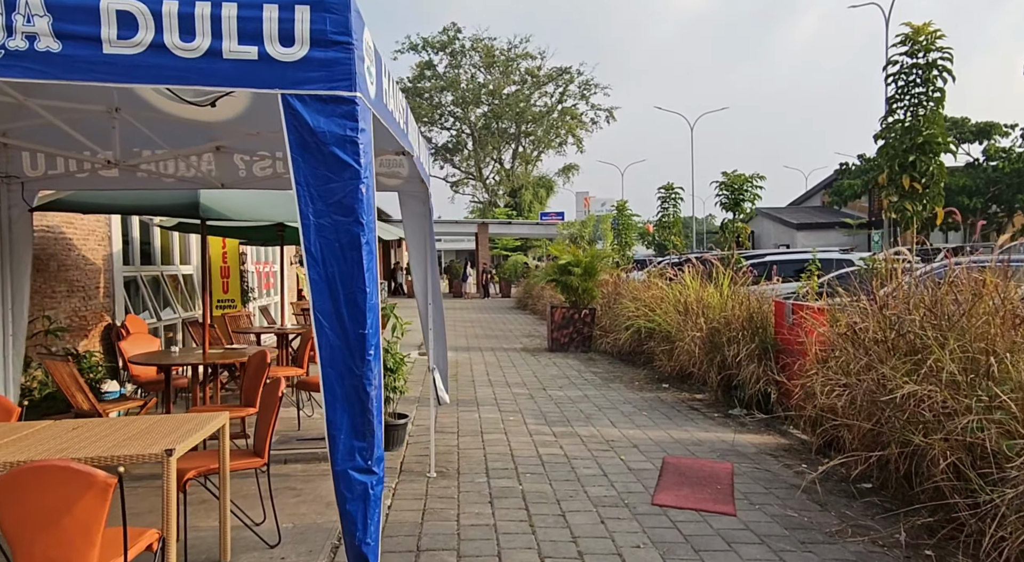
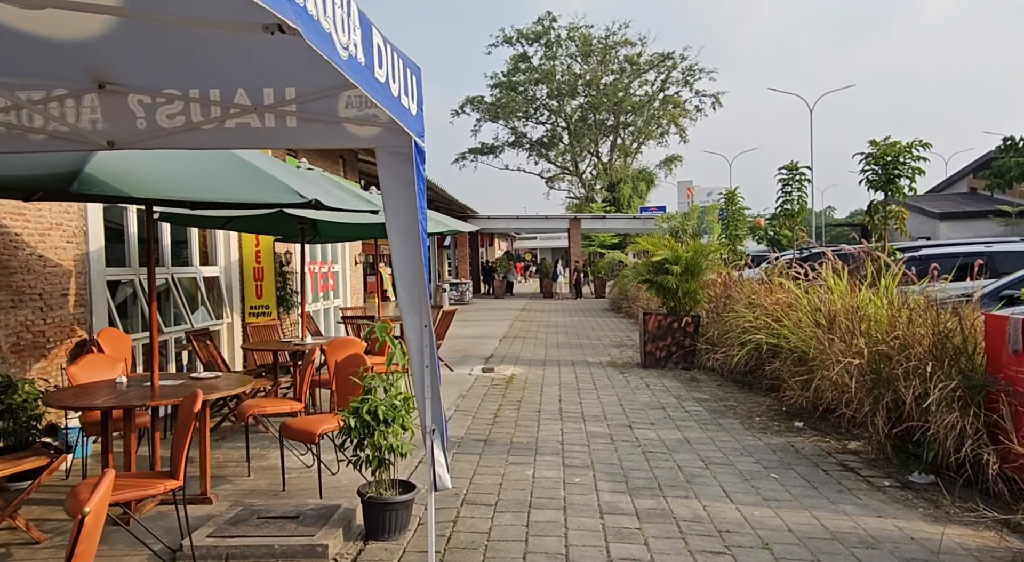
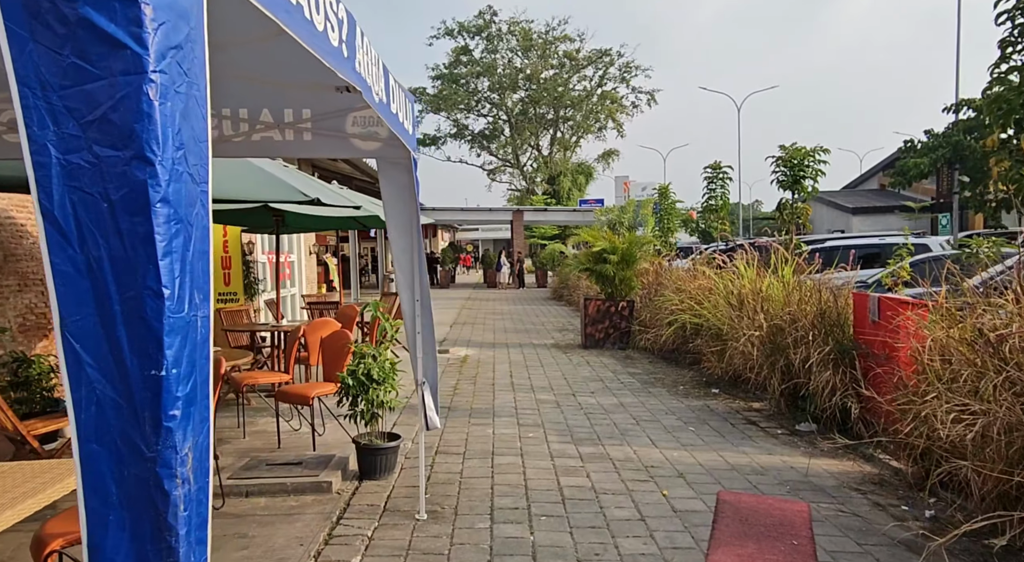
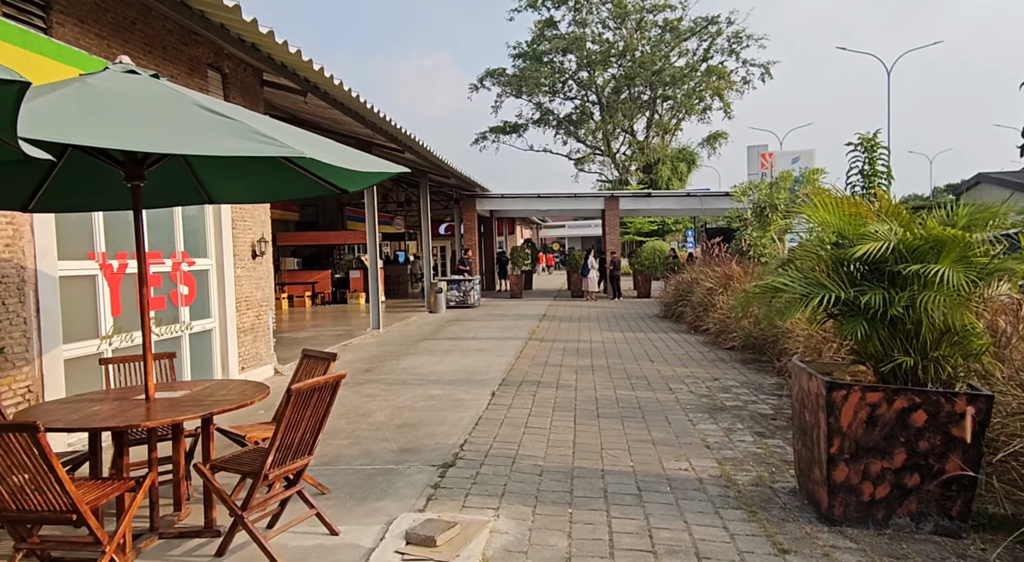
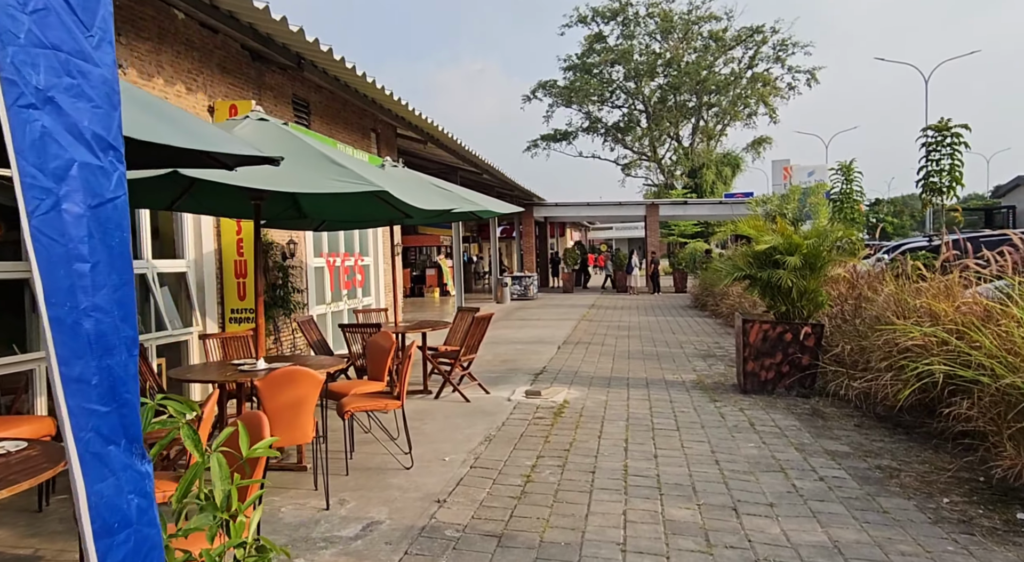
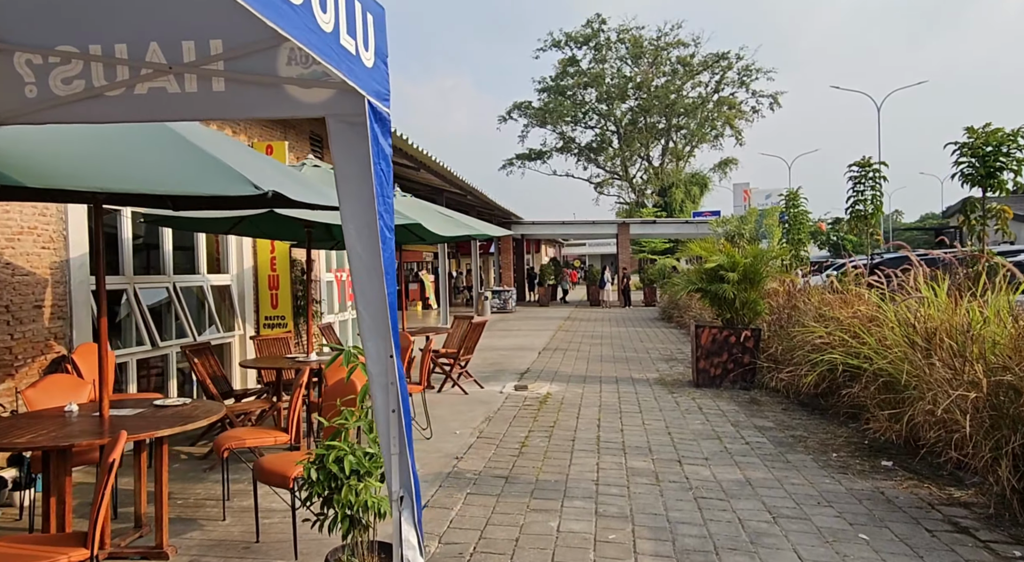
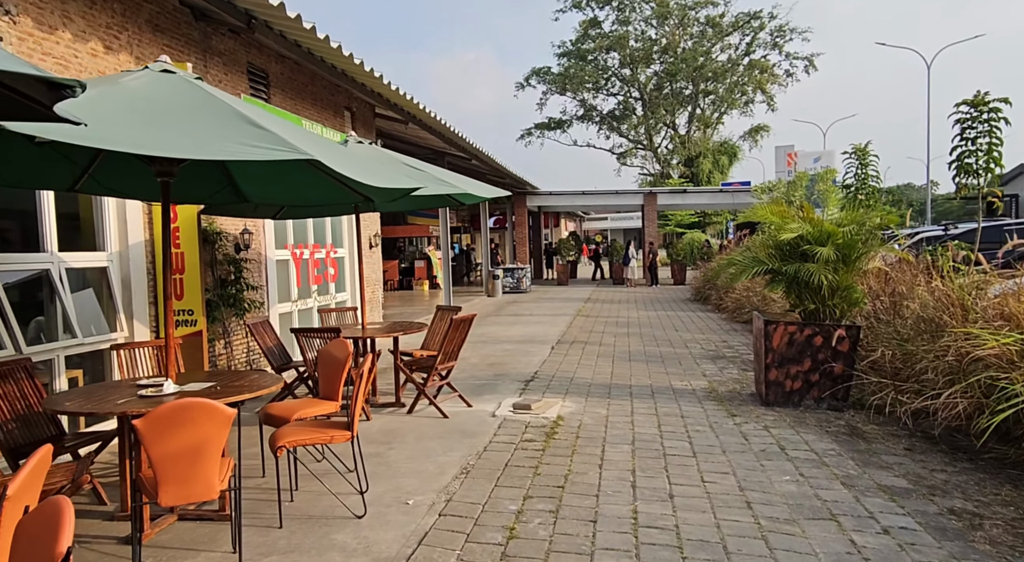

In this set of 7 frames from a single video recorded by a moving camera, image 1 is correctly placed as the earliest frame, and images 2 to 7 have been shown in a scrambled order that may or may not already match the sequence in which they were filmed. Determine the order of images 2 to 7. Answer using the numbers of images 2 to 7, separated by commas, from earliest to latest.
3, 2, 6, 5, 7, 4
